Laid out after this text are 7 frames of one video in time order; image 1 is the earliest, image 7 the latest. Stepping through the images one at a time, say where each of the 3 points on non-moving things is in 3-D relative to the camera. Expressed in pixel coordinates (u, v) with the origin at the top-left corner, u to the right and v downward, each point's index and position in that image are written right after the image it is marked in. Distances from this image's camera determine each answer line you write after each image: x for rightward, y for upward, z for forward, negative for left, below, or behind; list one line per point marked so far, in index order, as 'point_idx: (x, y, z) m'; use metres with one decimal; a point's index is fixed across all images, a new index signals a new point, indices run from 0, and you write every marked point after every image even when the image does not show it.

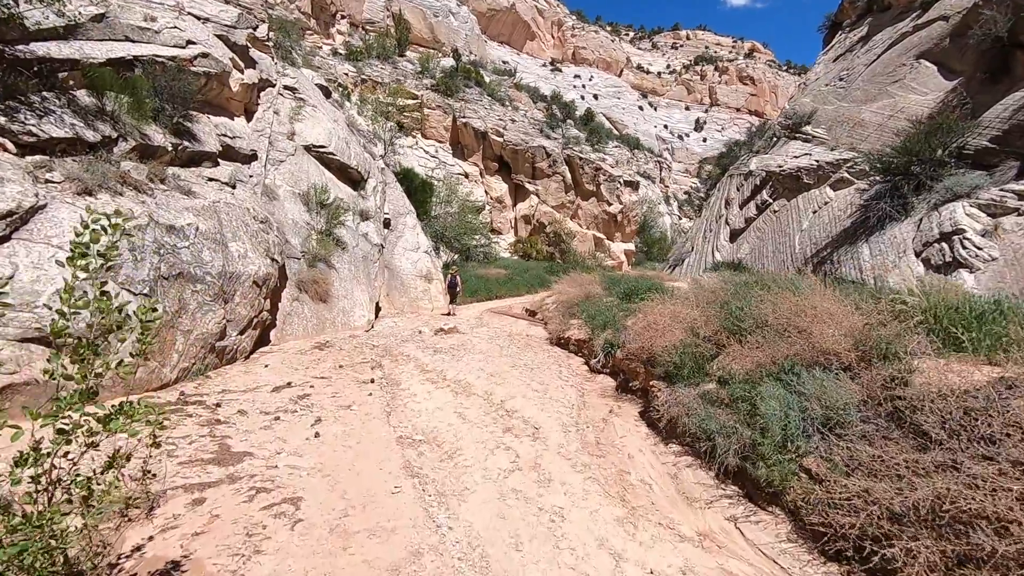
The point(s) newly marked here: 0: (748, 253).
0: (+5.6, +0.8, +13.0) m
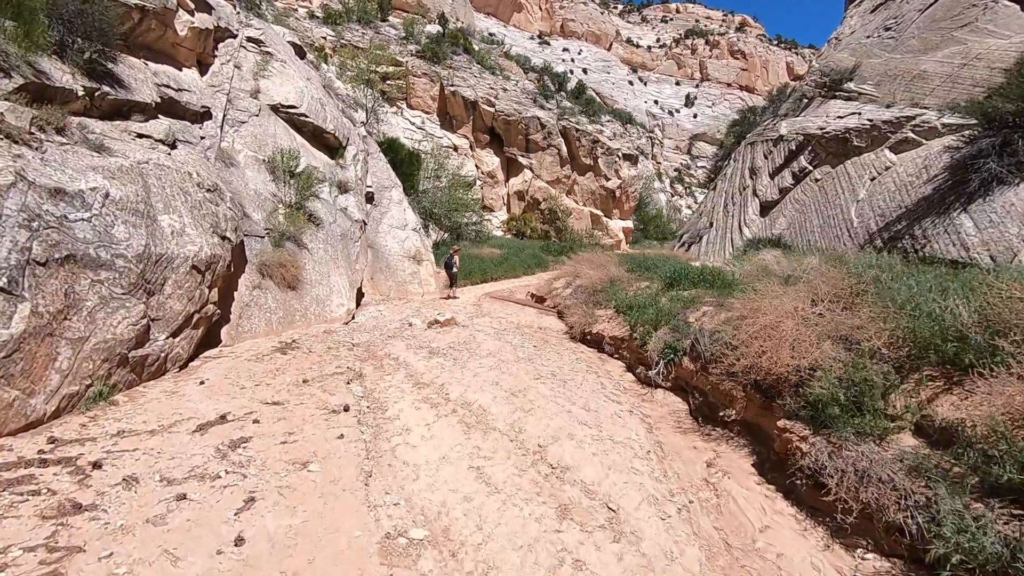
0: (+5.7, +1.2, +11.4) m
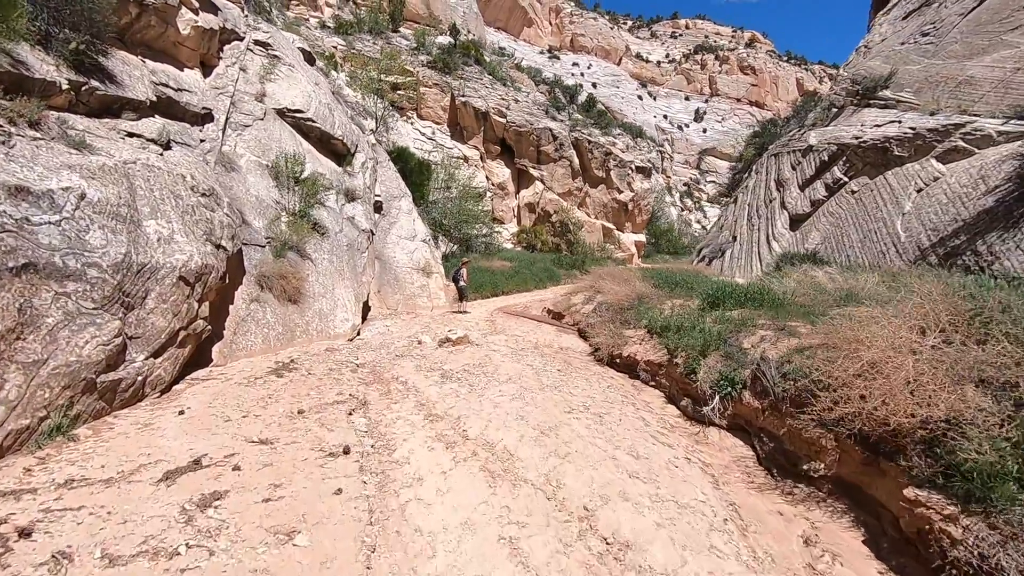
0: (+6.0, +0.9, +10.7) m
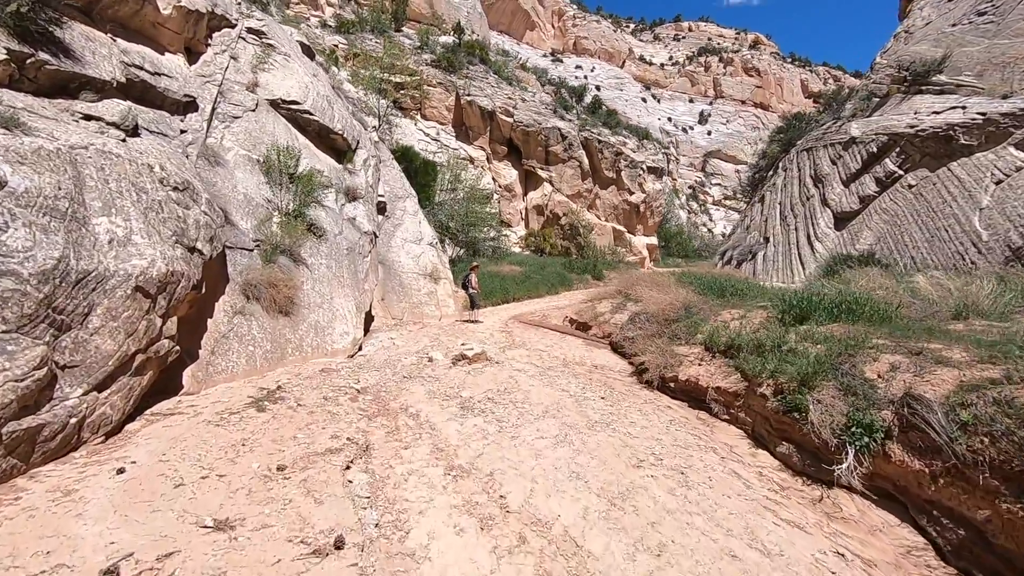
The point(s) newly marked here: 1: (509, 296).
0: (+6.3, +0.8, +9.6) m
1: (-0.1, -0.2, +15.3) m
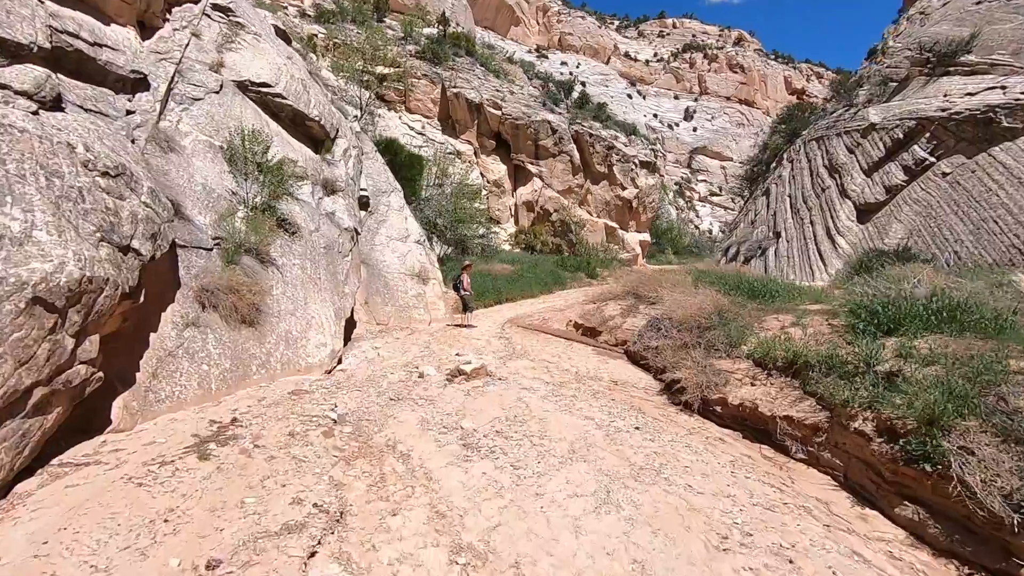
0: (+6.3, +0.8, +8.8) m
1: (-0.2, -0.2, +14.3) m
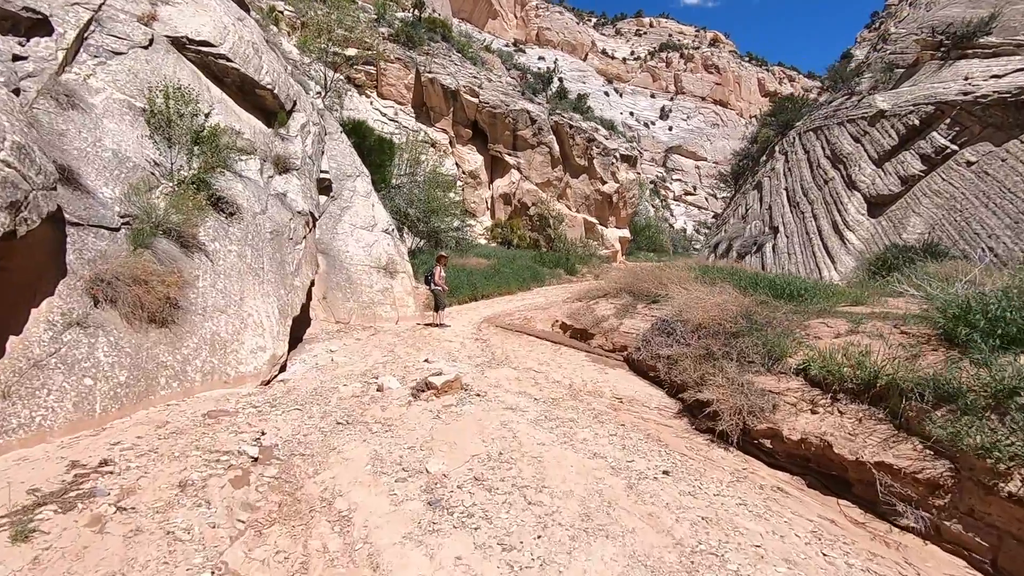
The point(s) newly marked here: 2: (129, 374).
0: (+6.0, +0.8, +7.9) m
1: (-0.8, -0.1, +13.1) m
2: (-3.0, -0.6, +4.1) m
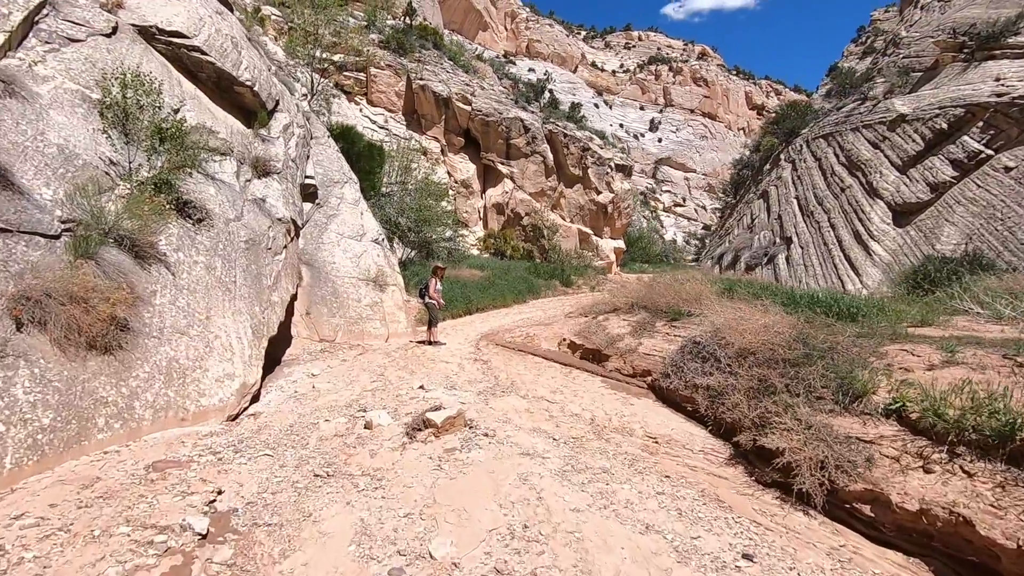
0: (+6.0, +0.6, +7.3) m
1: (-0.9, -0.4, +12.4) m
2: (-2.8, -0.7, +3.3) m
